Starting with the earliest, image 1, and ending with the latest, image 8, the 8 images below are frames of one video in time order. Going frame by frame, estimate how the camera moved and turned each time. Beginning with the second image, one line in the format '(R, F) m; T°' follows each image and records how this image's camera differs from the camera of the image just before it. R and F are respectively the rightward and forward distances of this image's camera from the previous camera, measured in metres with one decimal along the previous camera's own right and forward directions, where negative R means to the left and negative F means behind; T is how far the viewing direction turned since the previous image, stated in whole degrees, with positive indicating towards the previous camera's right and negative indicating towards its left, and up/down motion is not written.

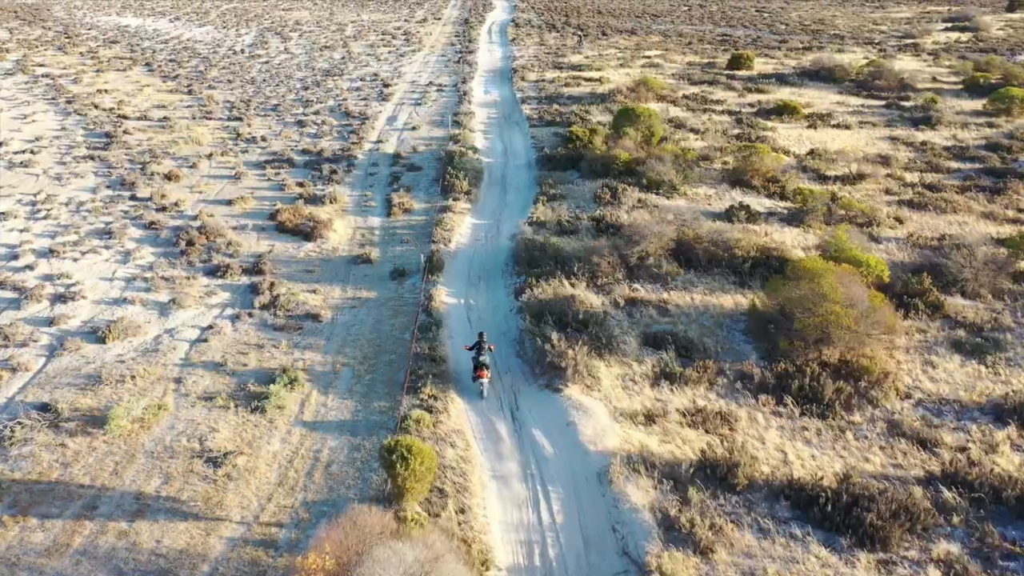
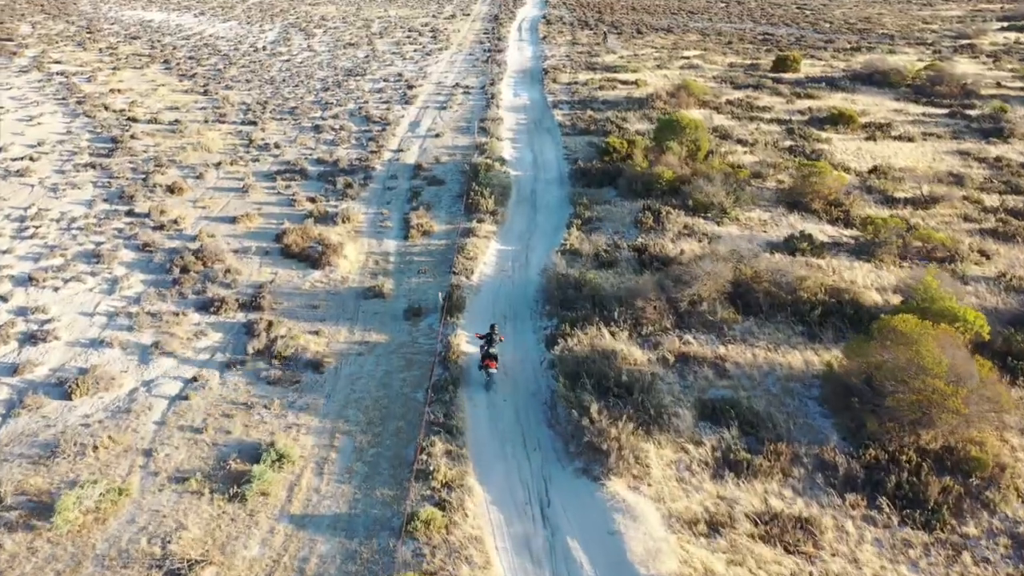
(-0.1, +2.4) m; -2°
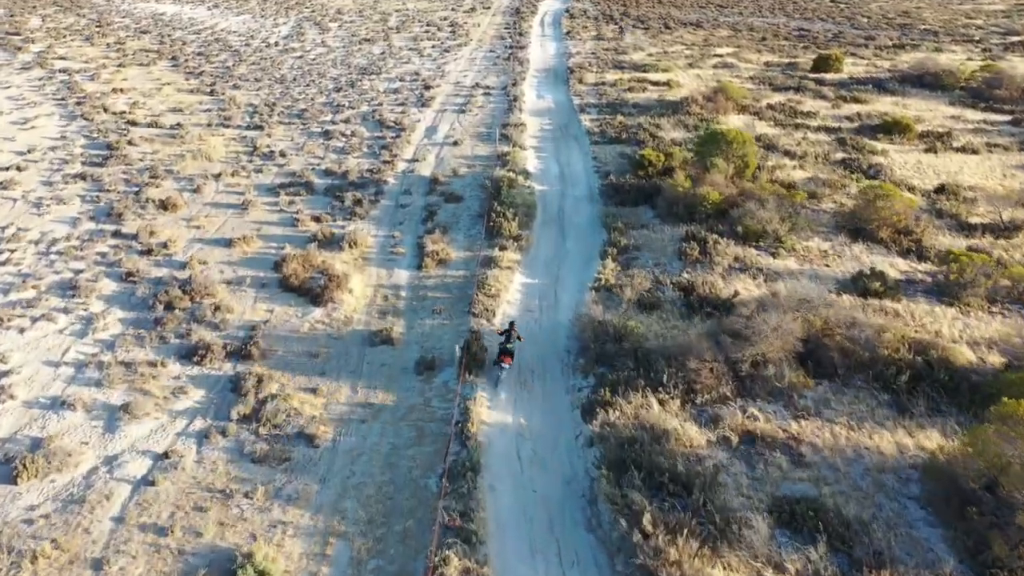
(-0.2, +2.4) m; -1°
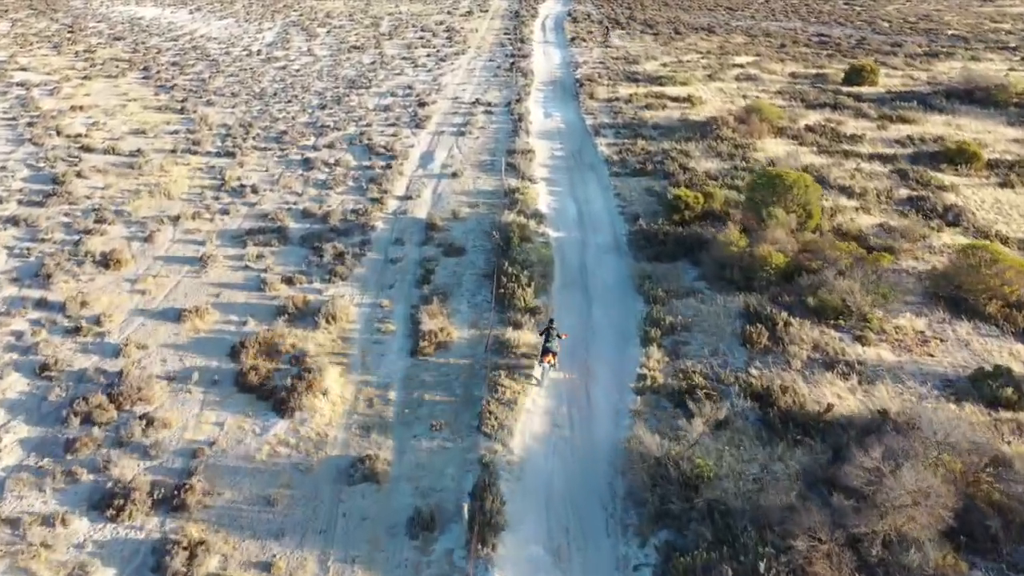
(-0.4, +4.0) m; 0°
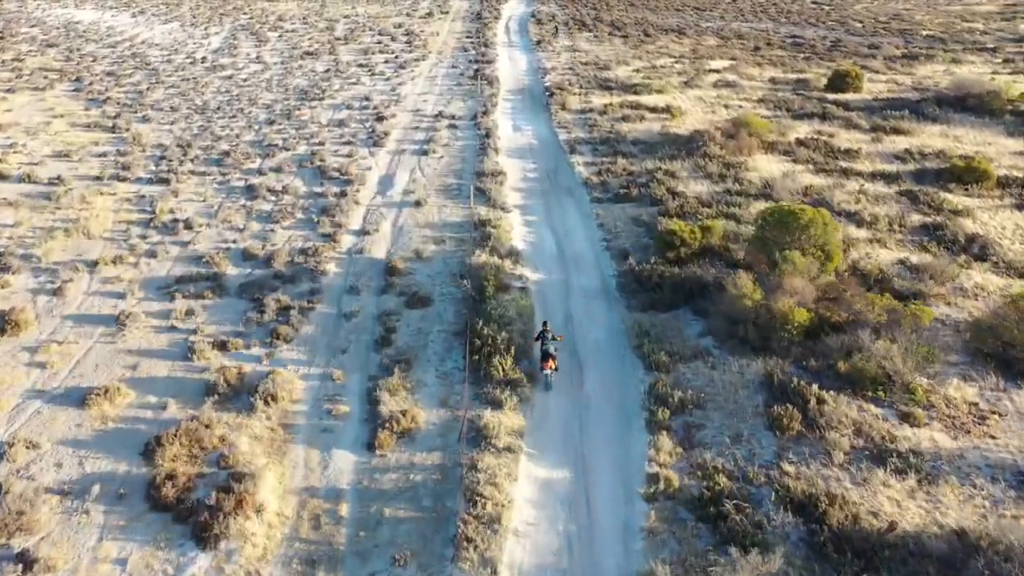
(-0.2, +2.7) m; +2°
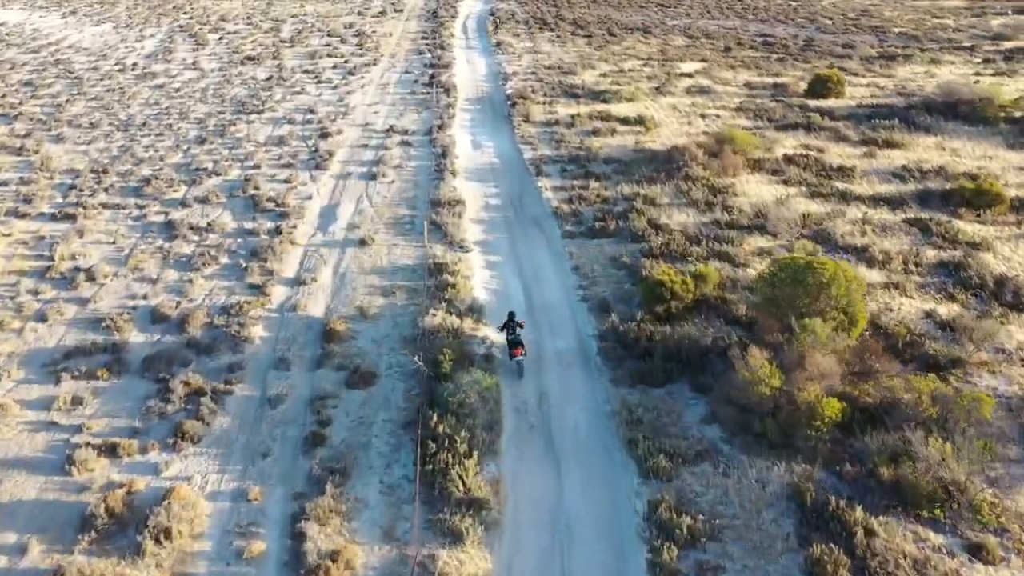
(+0.1, +3.0) m; +3°
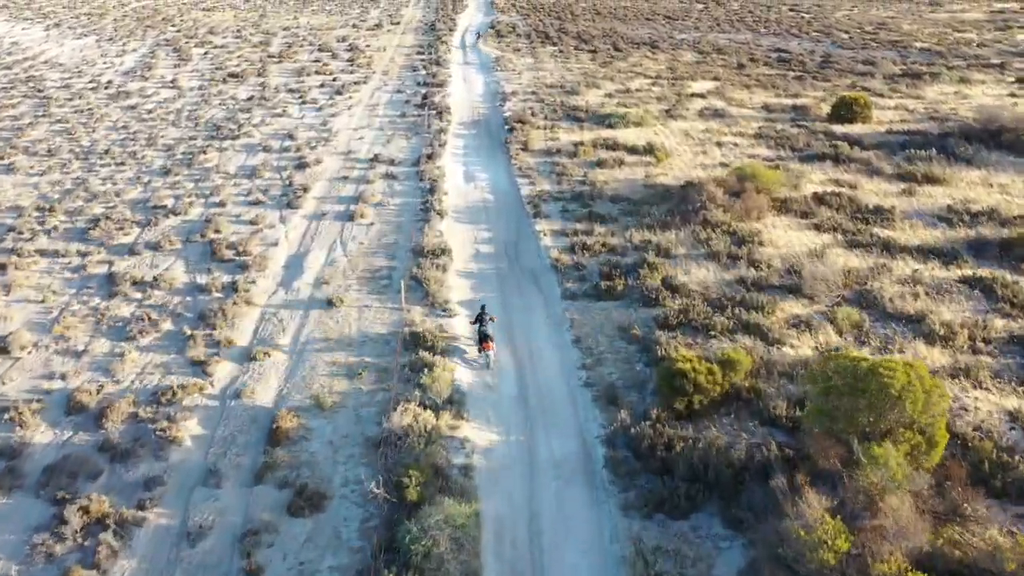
(+0.3, +2.9) m; 0°
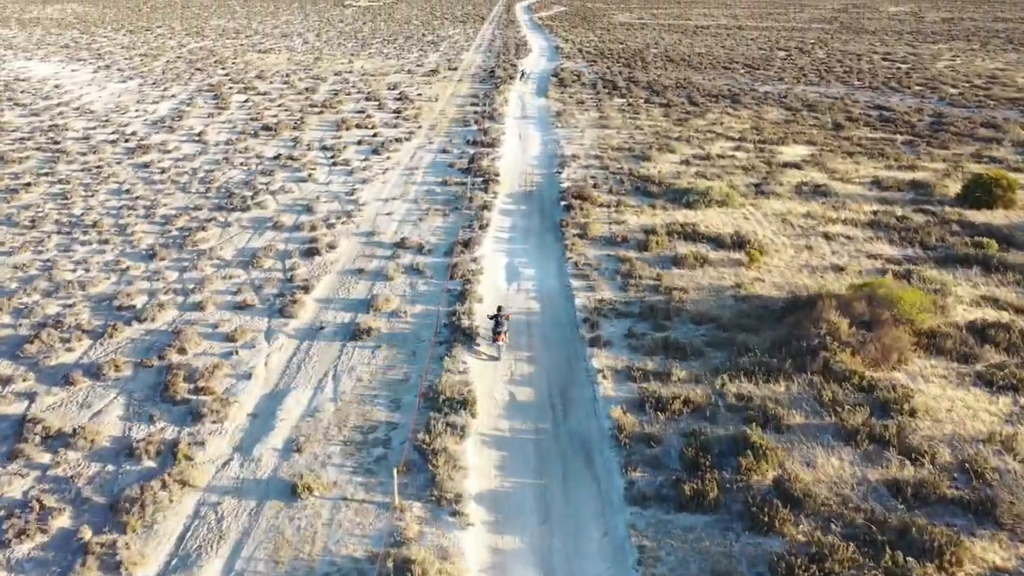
(+0.2, +5.3) m; -4°
